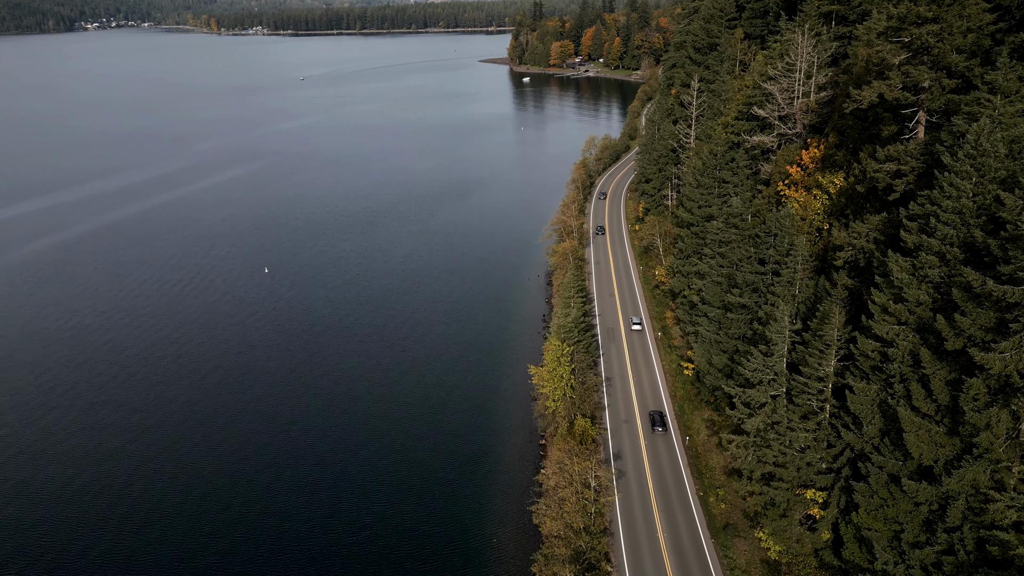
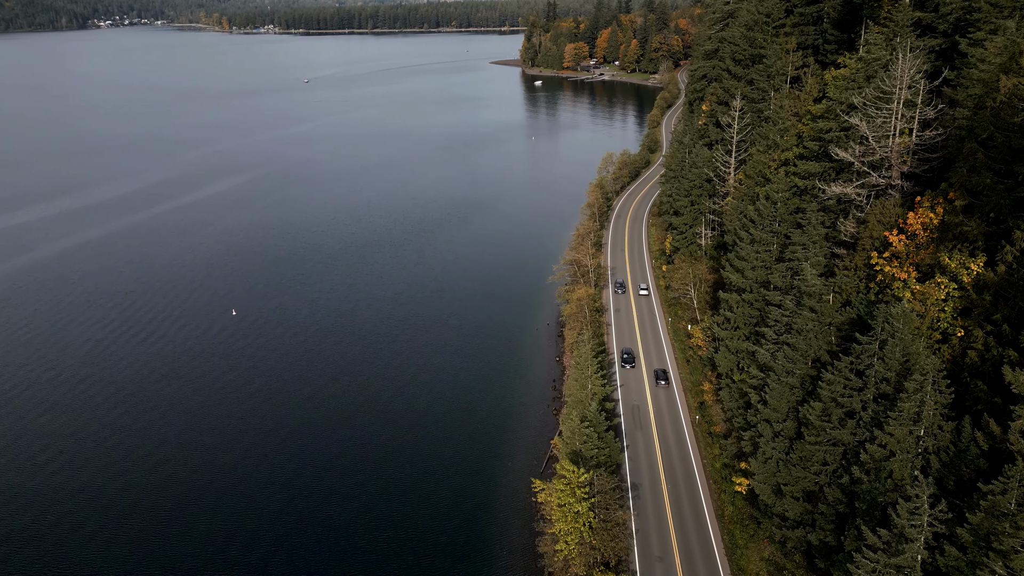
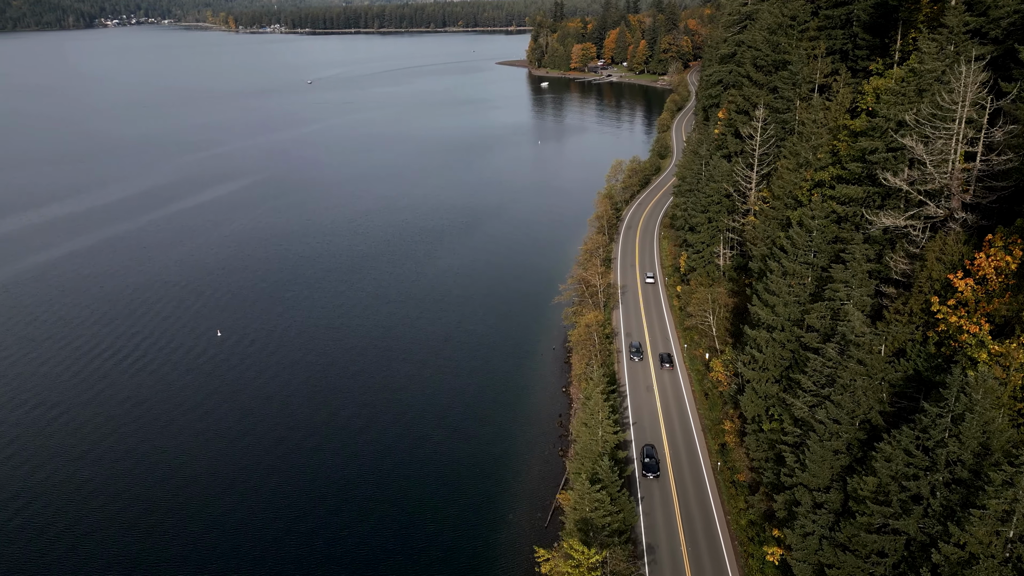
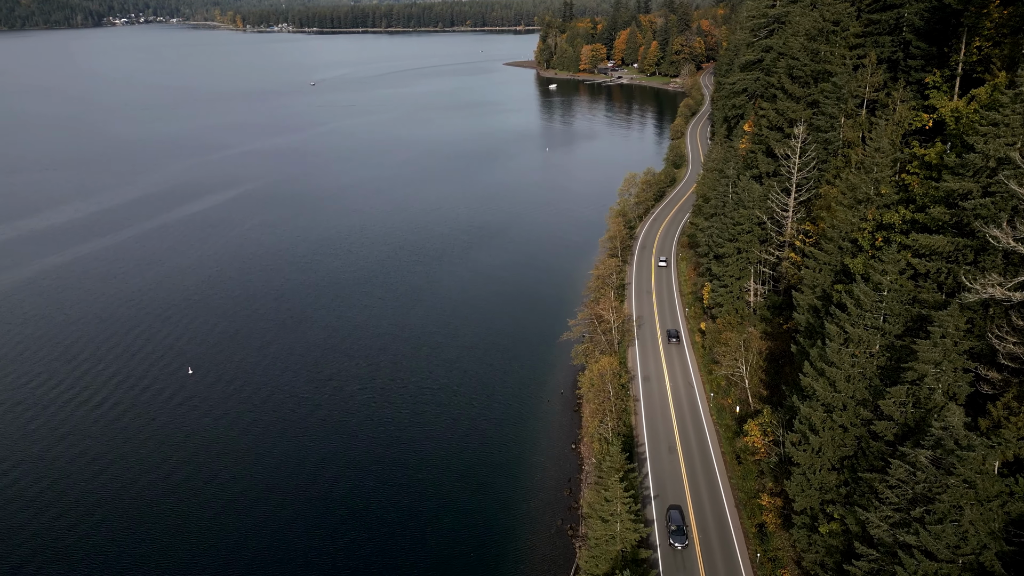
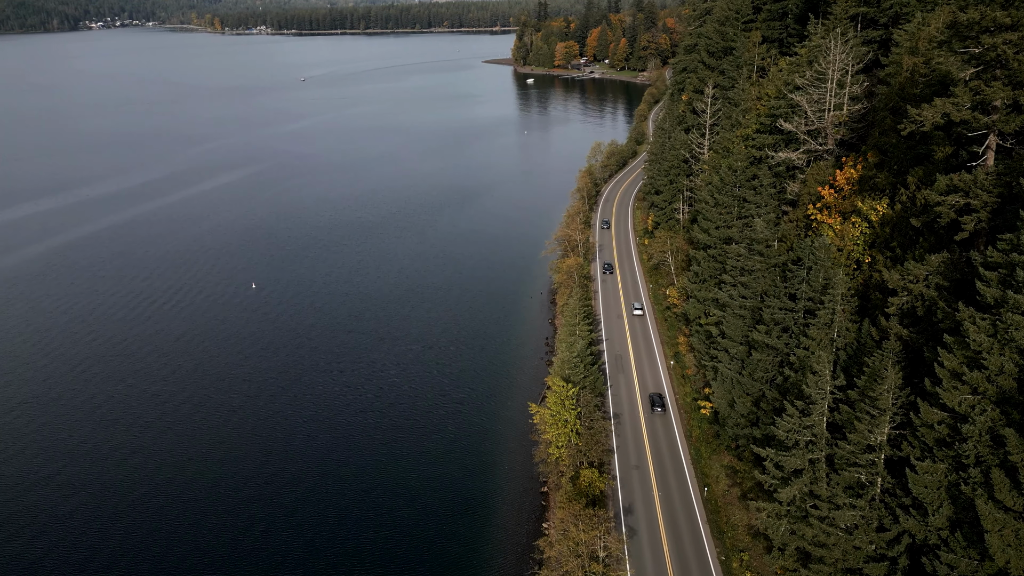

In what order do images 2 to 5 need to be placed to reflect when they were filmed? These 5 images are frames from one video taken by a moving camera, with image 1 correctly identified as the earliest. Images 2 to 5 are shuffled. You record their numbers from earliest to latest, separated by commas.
5, 2, 3, 4
